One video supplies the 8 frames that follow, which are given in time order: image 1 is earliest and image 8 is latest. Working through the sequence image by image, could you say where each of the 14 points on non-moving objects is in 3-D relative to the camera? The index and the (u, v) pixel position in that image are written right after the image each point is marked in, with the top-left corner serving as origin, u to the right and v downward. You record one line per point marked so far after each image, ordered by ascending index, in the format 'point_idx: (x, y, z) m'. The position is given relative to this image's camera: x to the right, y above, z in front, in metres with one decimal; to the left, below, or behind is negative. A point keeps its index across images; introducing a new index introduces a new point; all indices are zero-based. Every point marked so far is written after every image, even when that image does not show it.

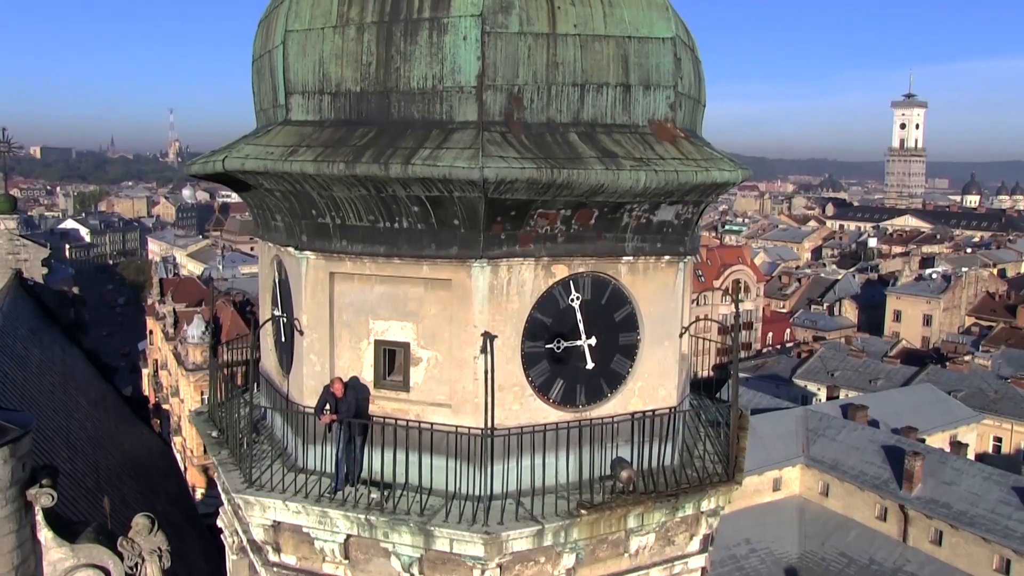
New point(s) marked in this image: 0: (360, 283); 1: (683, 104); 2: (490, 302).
0: (-1.0, 0.0, +5.9) m
1: (+1.2, +1.3, +6.2) m
2: (-0.1, -0.1, +5.7) m
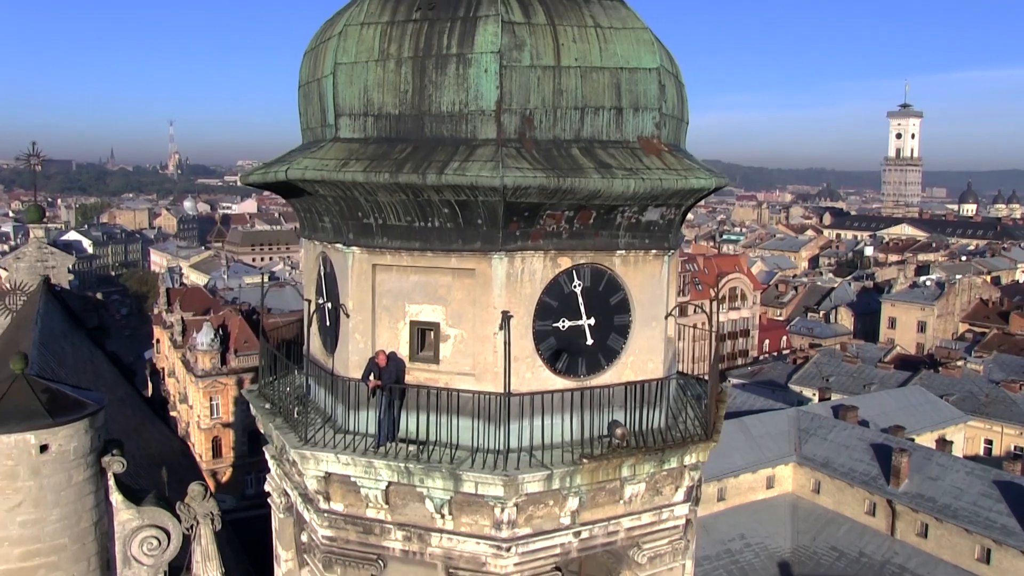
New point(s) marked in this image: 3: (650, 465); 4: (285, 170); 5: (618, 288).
0: (-0.9, +0.1, +7.1) m
1: (+1.3, +1.3, +7.3) m
2: (0.0, 0.0, +6.8) m
3: (+1.1, -1.4, +7.1) m
4: (-1.8, +0.9, +7.0) m
5: (+0.8, 0.0, +7.2) m
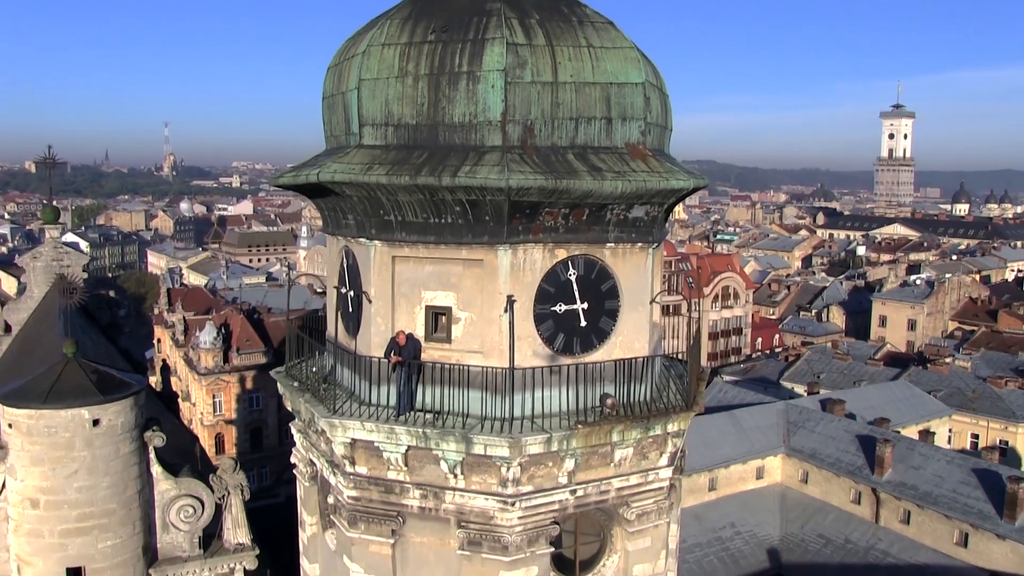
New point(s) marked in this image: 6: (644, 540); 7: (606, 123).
0: (-0.9, +0.2, +8.0) m
1: (+1.3, +1.4, +8.3) m
2: (0.0, +0.1, +7.8) m
3: (+1.1, -1.3, +8.1) m
4: (-1.7, +1.0, +8.0) m
5: (+0.9, +0.1, +8.2) m
6: (+1.3, -2.4, +8.6) m
7: (+0.8, +1.4, +8.0) m
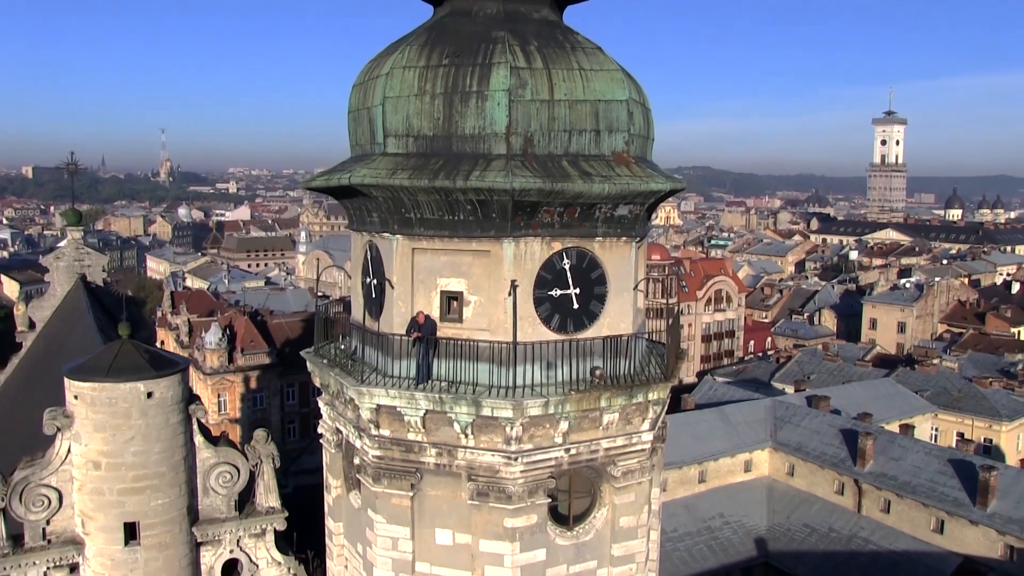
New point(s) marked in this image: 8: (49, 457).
0: (-0.8, +0.3, +9.4) m
1: (+1.3, +1.6, +9.7) m
2: (0.0, +0.2, +9.1) m
3: (+1.1, -1.1, +9.4) m
4: (-1.7, +1.1, +9.3) m
5: (+0.9, +0.2, +9.6) m
6: (+1.3, -2.3, +9.9) m
7: (+0.9, +1.6, +9.3) m
8: (-6.4, -2.2, +12.9) m
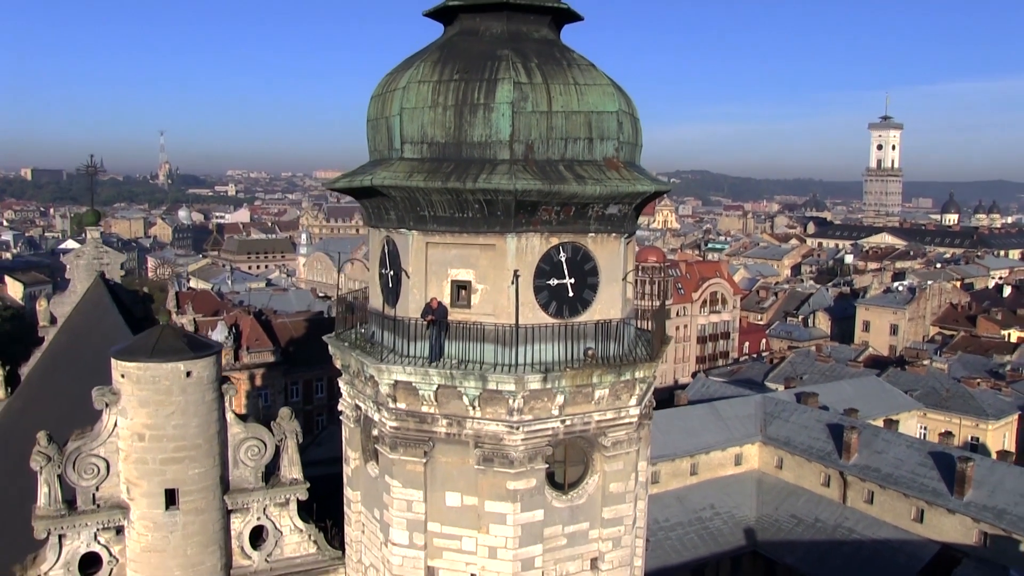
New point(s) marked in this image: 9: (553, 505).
0: (-0.8, +0.5, +10.6) m
1: (+1.4, +1.7, +10.9) m
2: (+0.1, +0.4, +10.3) m
3: (+1.2, -1.0, +10.6) m
4: (-1.7, +1.3, +10.5) m
5: (+0.9, +0.4, +10.8) m
6: (+1.3, -2.2, +11.1) m
7: (+0.9, +1.7, +10.5) m
8: (-6.4, -2.1, +14.1) m
9: (+0.5, -2.6, +10.8) m
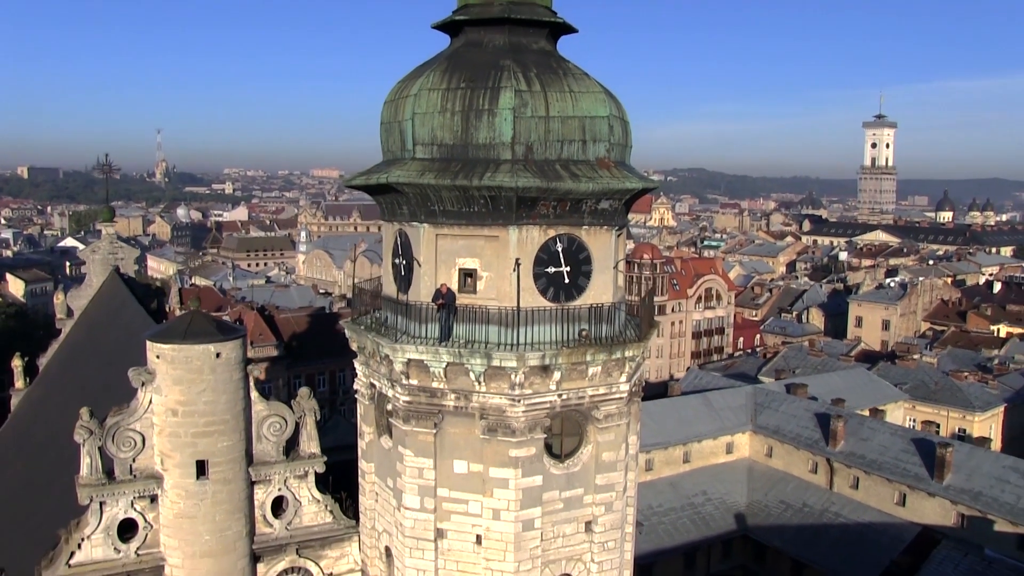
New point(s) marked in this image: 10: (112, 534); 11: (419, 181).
0: (-0.8, +0.6, +11.7) m
1: (+1.4, +1.9, +12.0) m
2: (+0.1, +0.5, +11.5) m
3: (+1.2, -0.9, +11.7) m
4: (-1.7, +1.4, +11.6) m
5: (+0.9, +0.5, +11.9) m
6: (+1.3, -2.0, +12.3) m
7: (+0.9, +1.9, +11.6) m
8: (-6.4, -1.9, +15.2) m
9: (+0.5, -2.4, +11.9) m
10: (-6.5, -4.0, +14.8) m
11: (-1.2, +1.3, +11.3) m
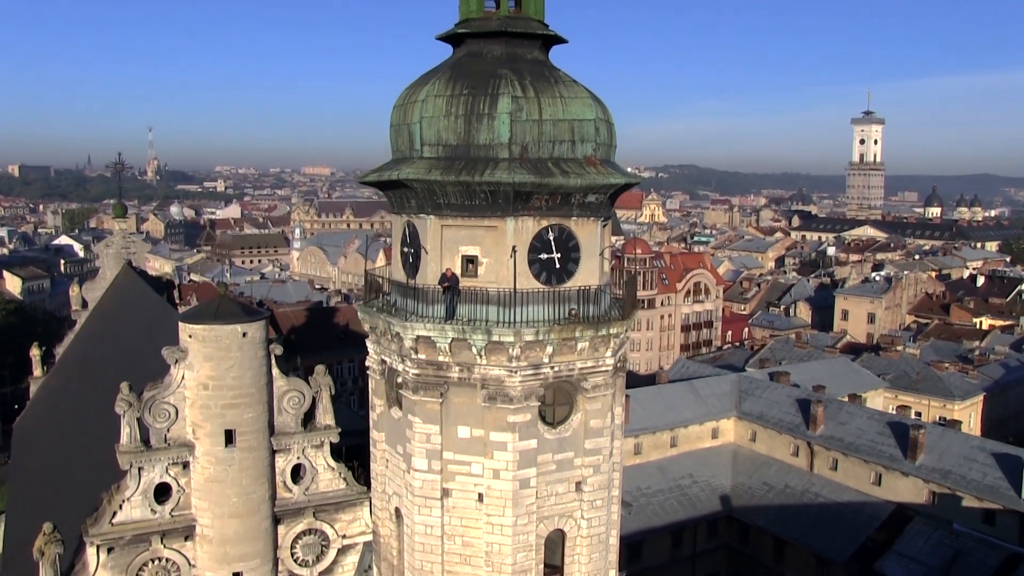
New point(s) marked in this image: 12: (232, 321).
0: (-0.8, +0.9, +13.1) m
1: (+1.3, +2.1, +13.5) m
2: (0.0, +0.7, +12.9) m
3: (+1.1, -0.6, +13.2) m
4: (-1.7, +1.7, +13.0) m
5: (+0.9, +0.8, +13.3) m
6: (+1.3, -1.8, +13.7) m
7: (+0.9, +2.1, +13.1) m
8: (-6.4, -1.7, +16.6) m
9: (+0.5, -2.2, +13.4) m
10: (-6.5, -3.7, +16.2) m
11: (-1.2, +1.6, +12.7) m
12: (-5.2, -0.6, +16.4) m
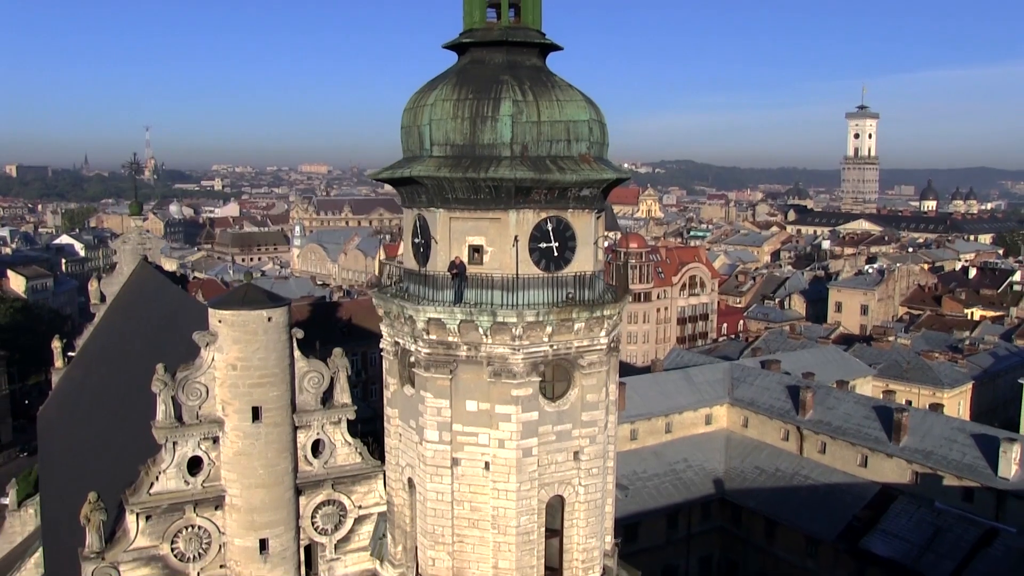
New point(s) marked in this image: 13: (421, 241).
0: (-0.8, +1.1, +14.4) m
1: (+1.3, +2.3, +14.8) m
2: (+0.1, +1.0, +14.2) m
3: (+1.2, -0.4, +14.5) m
4: (-1.7, +1.9, +14.3) m
5: (+0.9, +1.0, +14.6) m
6: (+1.3, -1.5, +15.0) m
7: (+0.9, +2.3, +14.4) m
8: (-6.4, -1.5, +17.9) m
9: (+0.5, -2.0, +14.7) m
10: (-6.5, -3.6, +17.5) m
11: (-1.2, +1.8, +14.0) m
12: (-5.1, -0.4, +17.7) m
13: (-1.5, +0.8, +15.0) m
